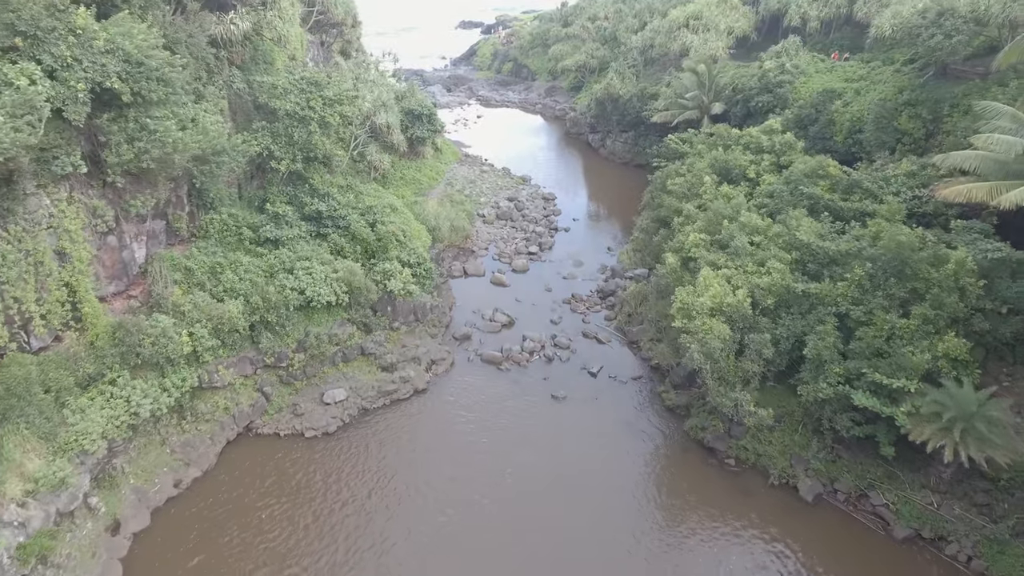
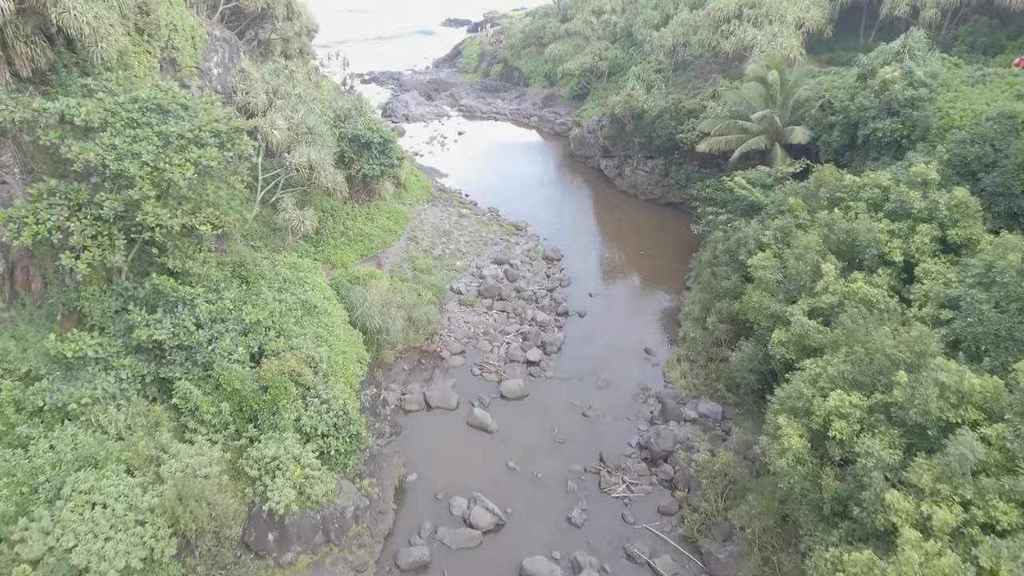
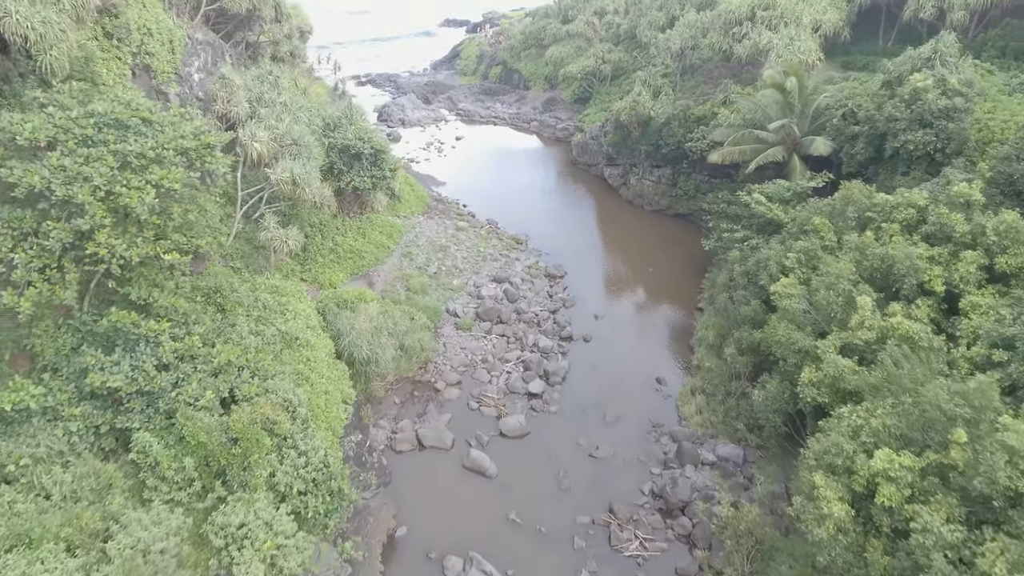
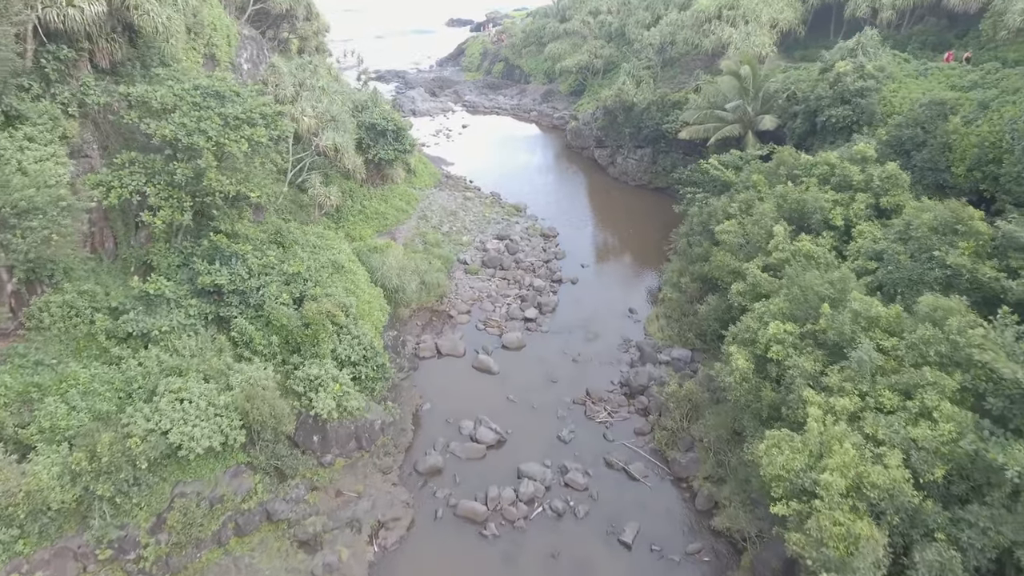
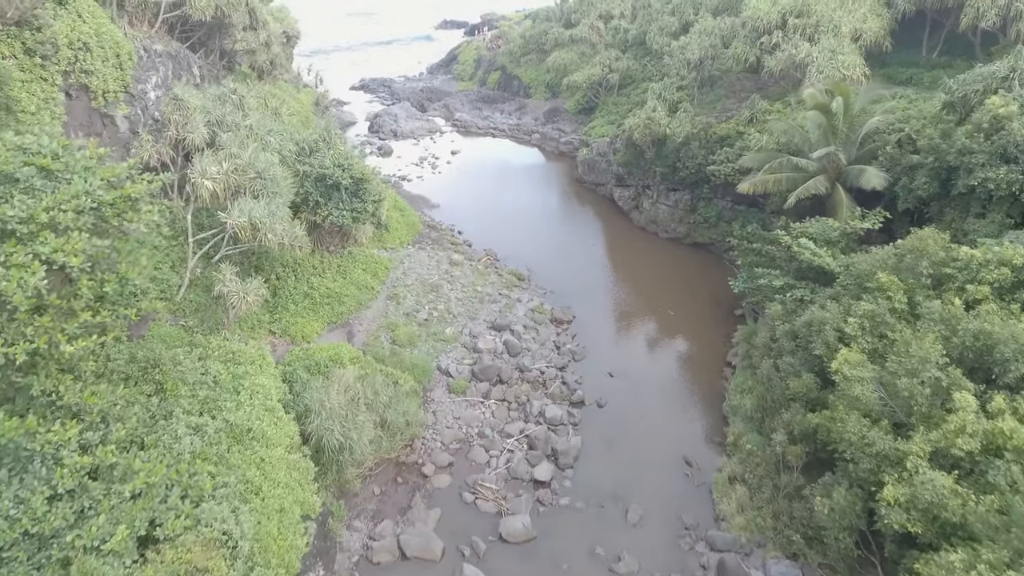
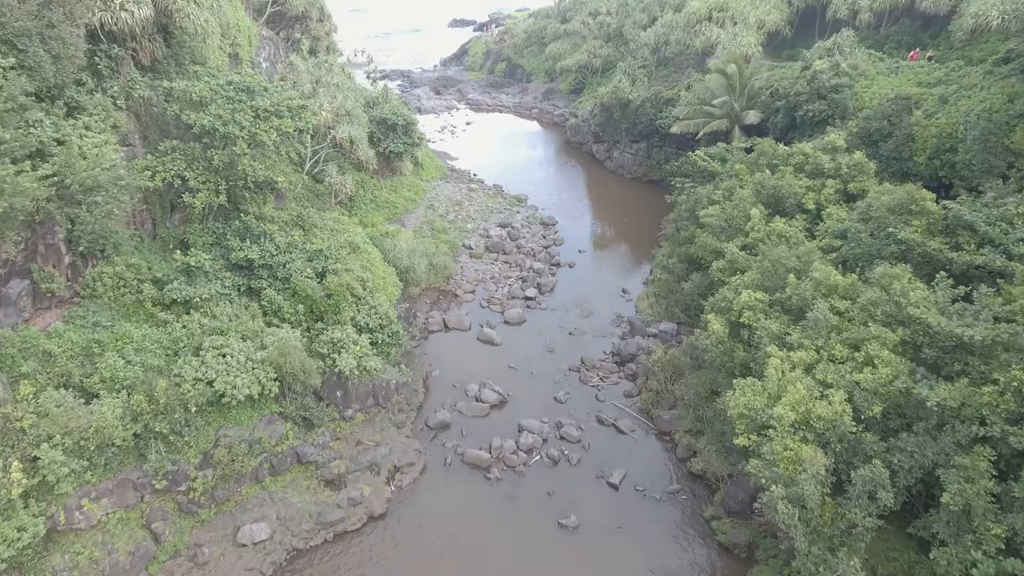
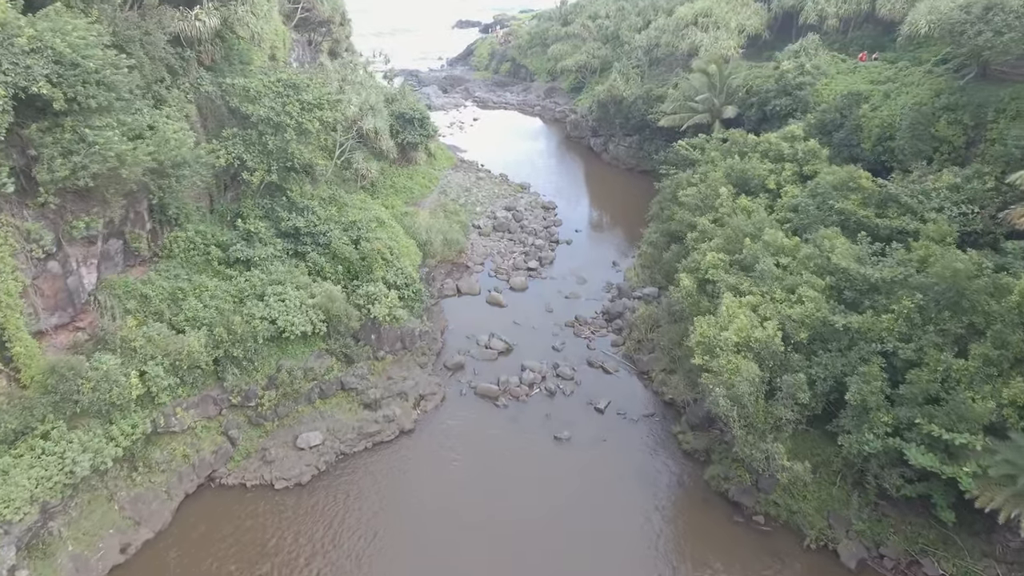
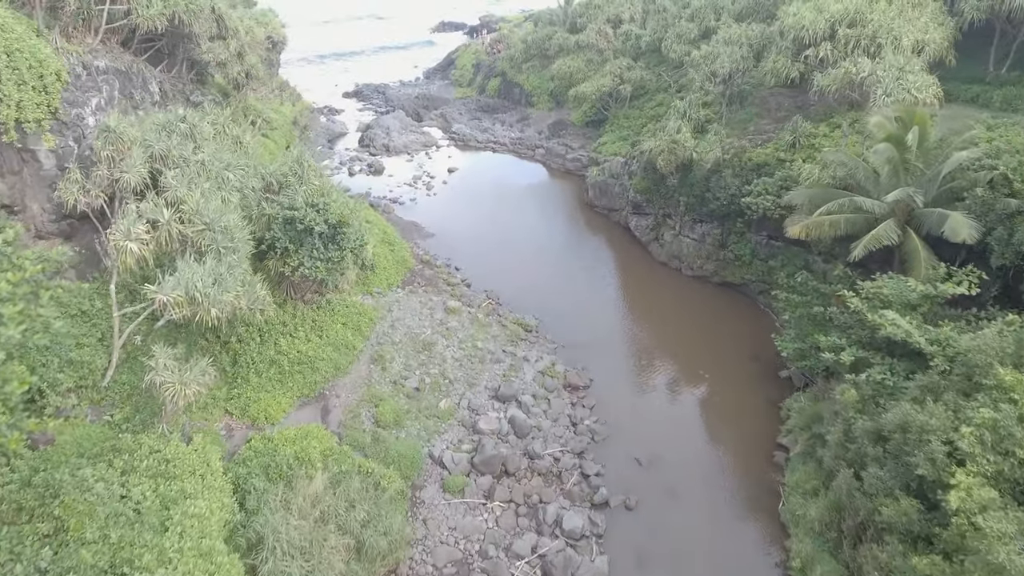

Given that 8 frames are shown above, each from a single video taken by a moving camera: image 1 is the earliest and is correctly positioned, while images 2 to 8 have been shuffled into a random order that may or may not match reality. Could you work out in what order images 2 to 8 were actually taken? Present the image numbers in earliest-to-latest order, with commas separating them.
7, 6, 4, 2, 3, 5, 8
